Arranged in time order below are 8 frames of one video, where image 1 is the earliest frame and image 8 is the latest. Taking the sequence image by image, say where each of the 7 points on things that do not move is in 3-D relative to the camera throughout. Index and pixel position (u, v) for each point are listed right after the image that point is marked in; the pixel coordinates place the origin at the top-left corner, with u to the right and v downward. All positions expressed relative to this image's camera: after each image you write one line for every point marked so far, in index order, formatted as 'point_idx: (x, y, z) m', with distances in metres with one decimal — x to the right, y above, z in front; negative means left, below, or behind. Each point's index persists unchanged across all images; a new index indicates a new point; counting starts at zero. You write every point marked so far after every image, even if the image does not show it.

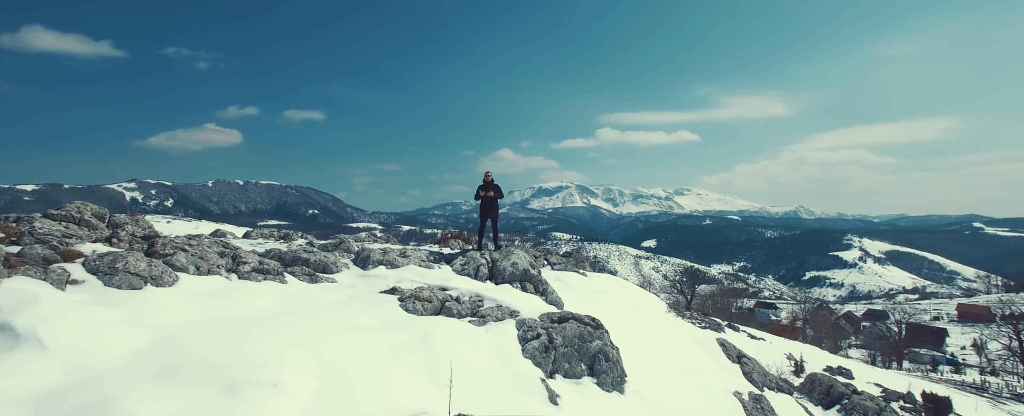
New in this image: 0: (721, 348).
0: (+3.5, -2.3, +7.2) m
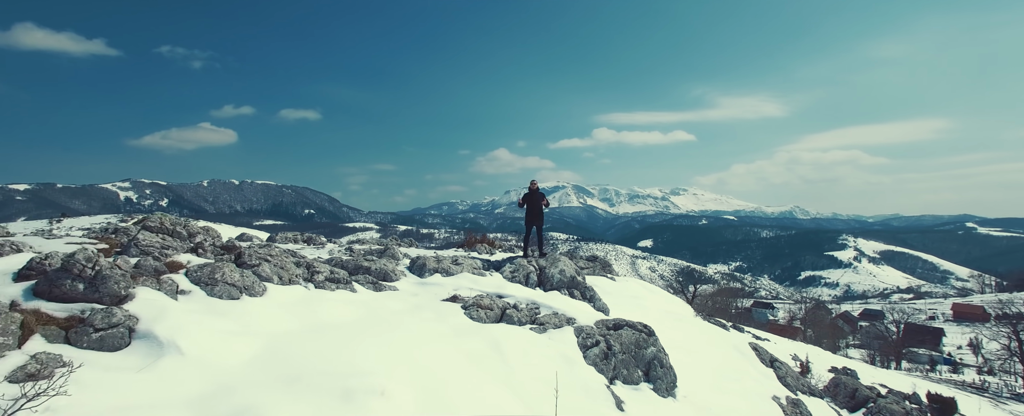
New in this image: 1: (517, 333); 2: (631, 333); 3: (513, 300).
0: (+4.1, -2.5, +7.3) m
1: (+0.1, -1.3, +4.5) m
2: (+1.4, -1.5, +5.0) m
3: (0.0, -1.1, +5.1) m
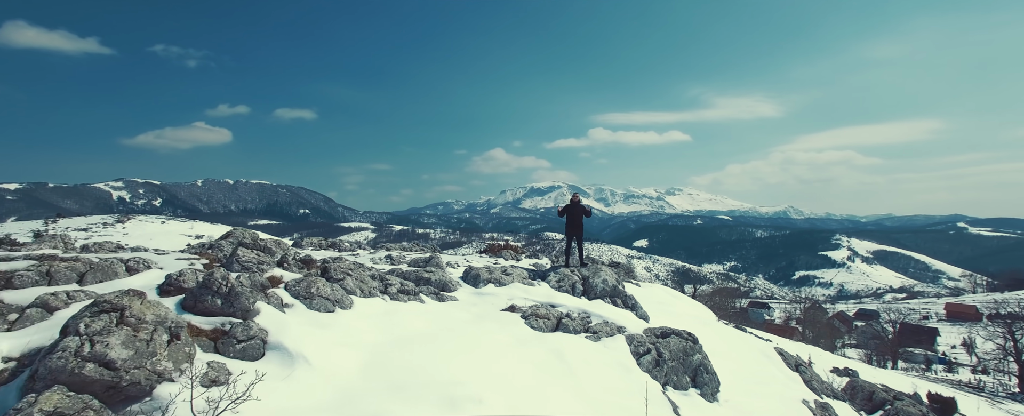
0: (+4.7, -2.6, +7.6) m
1: (+0.7, -1.4, +4.8) m
2: (+2.0, -1.6, +5.3) m
3: (+0.7, -1.2, +5.3) m
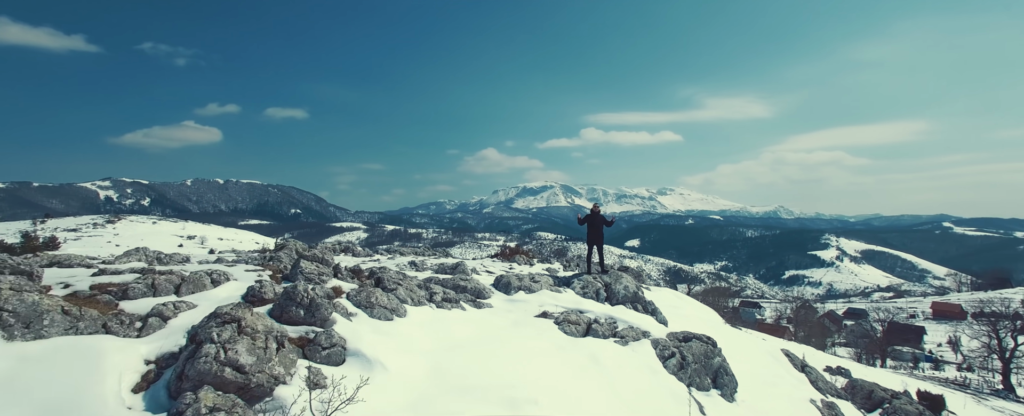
0: (+5.1, -2.8, +8.0) m
1: (+1.1, -1.6, +5.1) m
2: (+2.4, -1.8, +5.6) m
3: (+1.1, -1.4, +5.6) m
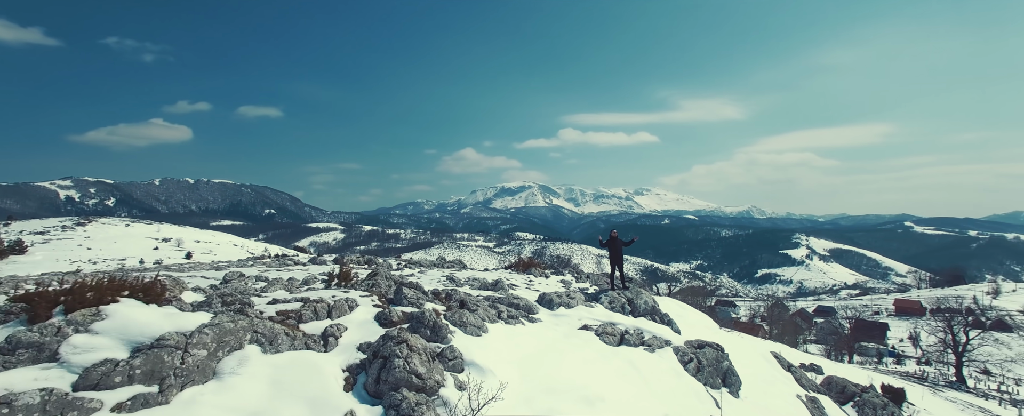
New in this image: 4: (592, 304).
0: (+5.6, -3.2, +9.3) m
1: (+1.8, -2.0, +6.2) m
2: (+3.1, -2.2, +6.8) m
3: (+1.7, -1.8, +6.7) m
4: (+1.3, -1.7, +7.4) m
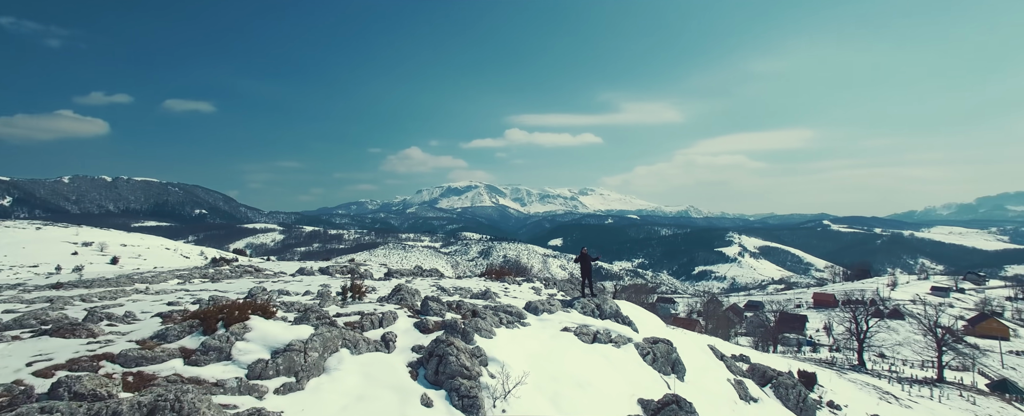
0: (+5.1, -3.7, +11.3) m
1: (+1.7, -2.5, +7.7) m
2: (+2.9, -2.7, +8.5) m
3: (+1.6, -2.3, +8.3) m
4: (+1.1, -2.1, +8.9) m
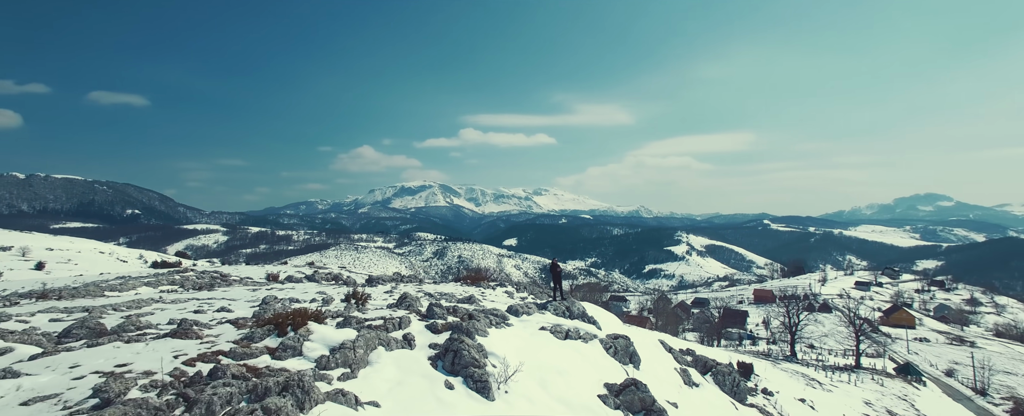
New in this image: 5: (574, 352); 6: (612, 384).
0: (+4.5, -4.1, +13.1) m
1: (+1.4, -2.8, +9.2) m
2: (+2.5, -3.0, +10.1) m
3: (+1.2, -2.6, +9.8) m
4: (+0.7, -2.5, +10.4) m
5: (+1.2, -2.9, +8.7) m
6: (+1.9, -3.3, +8.2) m
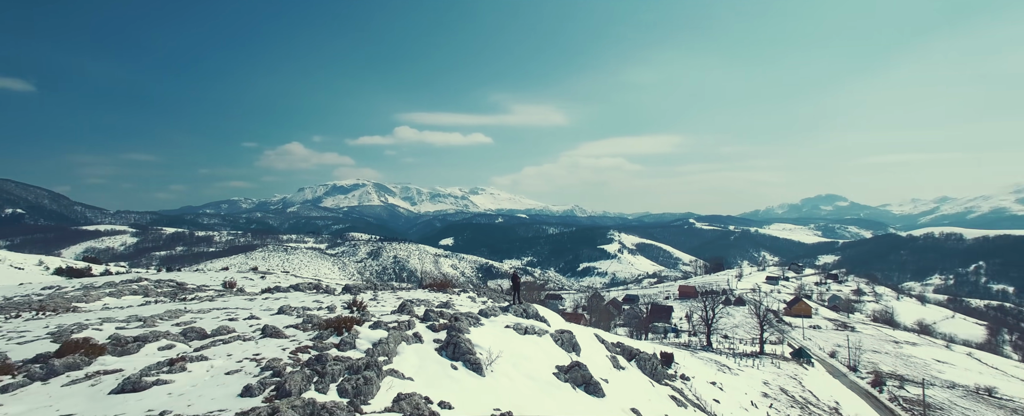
0: (+3.1, -4.7, +16.1) m
1: (+0.6, -3.5, +11.9) m
2: (+1.6, -3.7, +12.9) m
3: (+0.4, -3.3, +12.4) m
4: (-0.2, -3.1, +12.9) m
5: (+0.5, -3.5, +11.3) m
6: (+1.2, -3.9, +10.9) m
